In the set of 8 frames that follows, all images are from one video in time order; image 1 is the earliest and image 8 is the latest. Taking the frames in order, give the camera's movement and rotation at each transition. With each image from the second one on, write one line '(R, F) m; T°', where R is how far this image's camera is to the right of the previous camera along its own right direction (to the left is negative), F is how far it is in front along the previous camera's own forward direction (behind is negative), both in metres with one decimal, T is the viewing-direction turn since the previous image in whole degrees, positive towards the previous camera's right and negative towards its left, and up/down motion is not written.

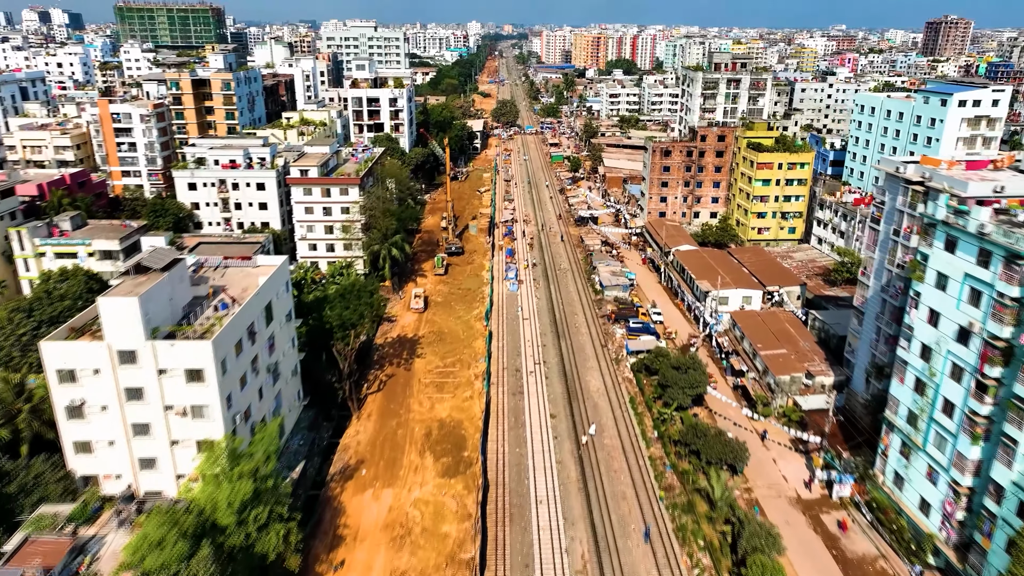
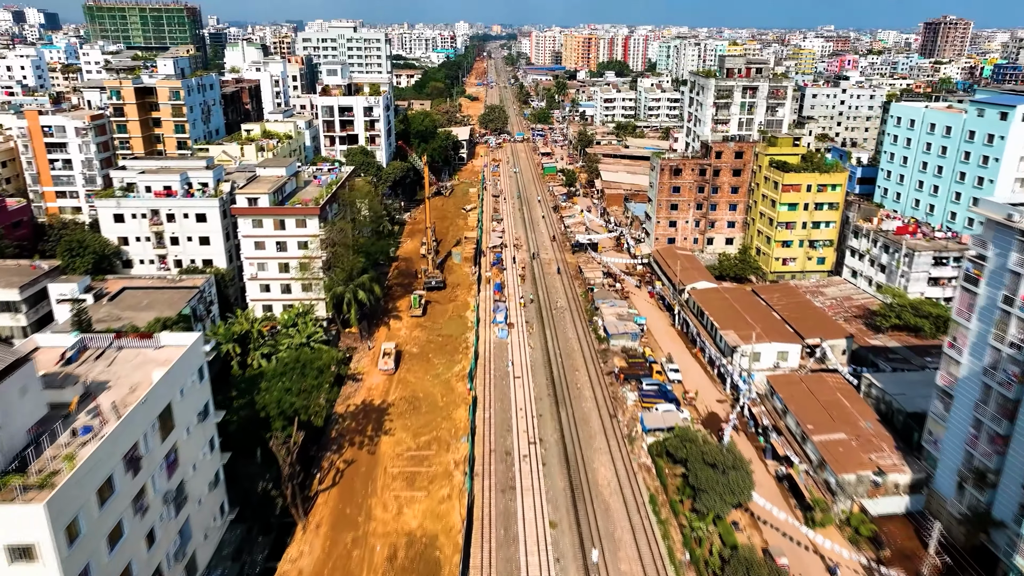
(+0.1, +6.9) m; +1°
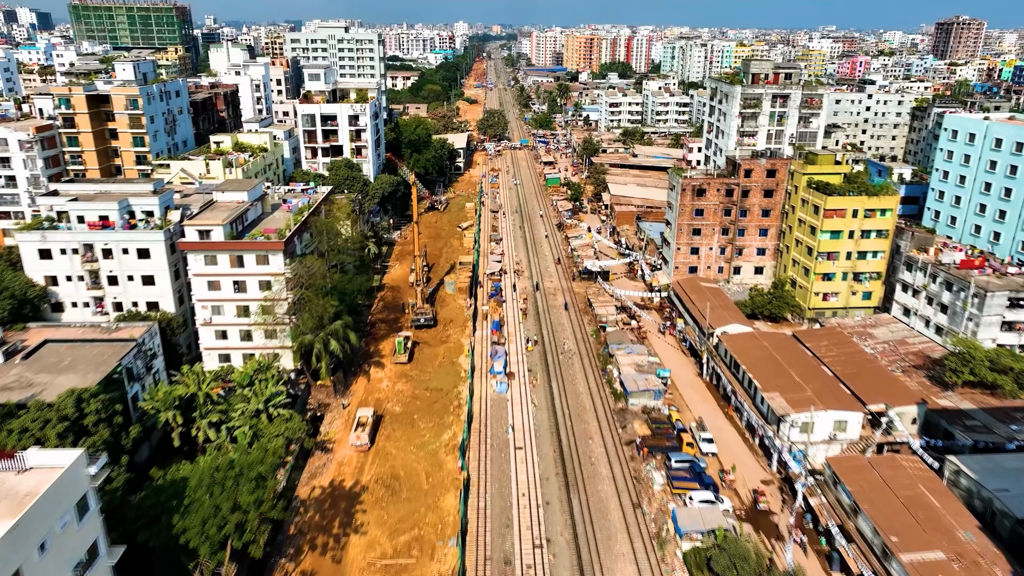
(0.0, +6.0) m; 0°
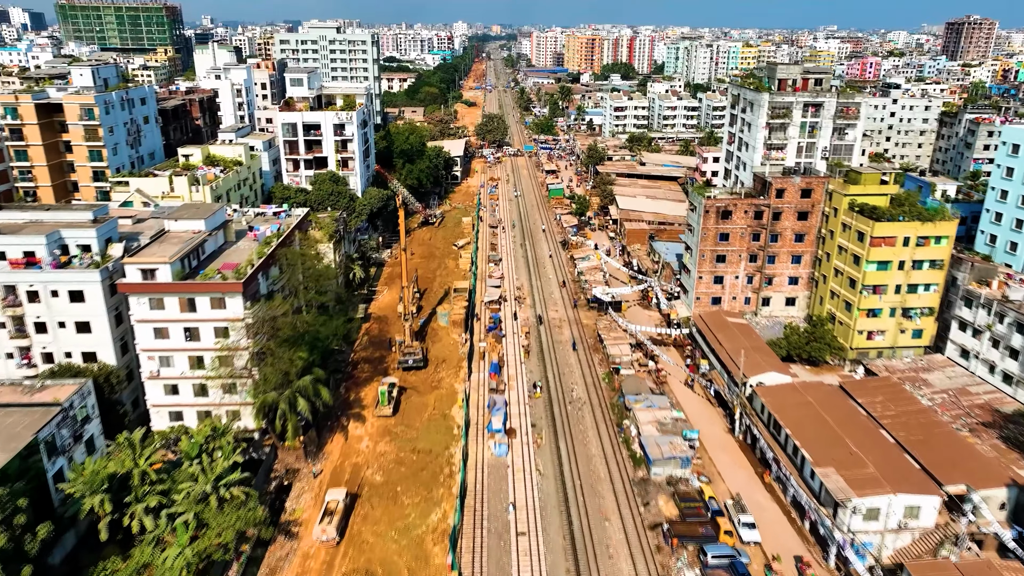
(0.0, +5.0) m; 0°
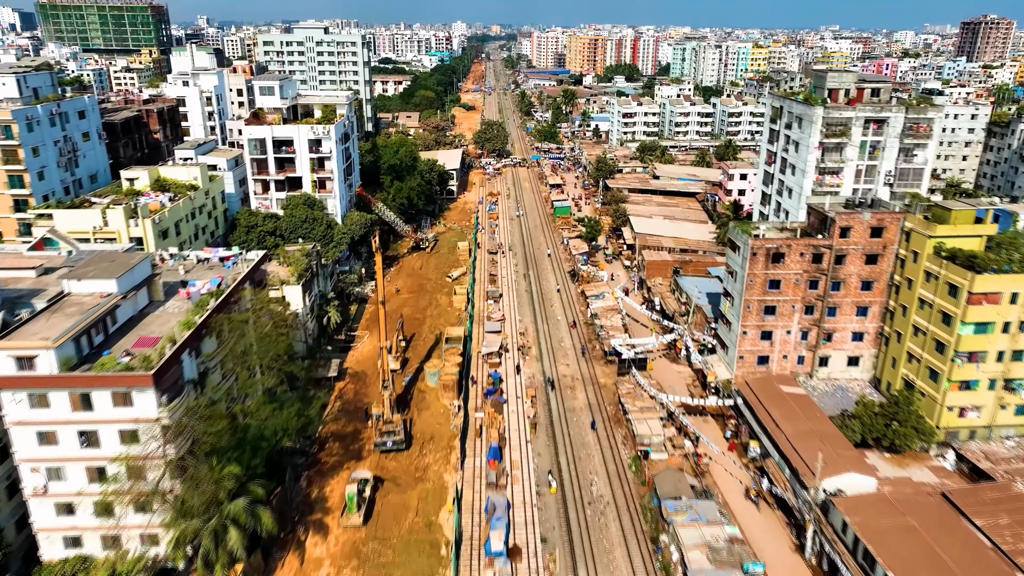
(-0.2, +7.0) m; 0°
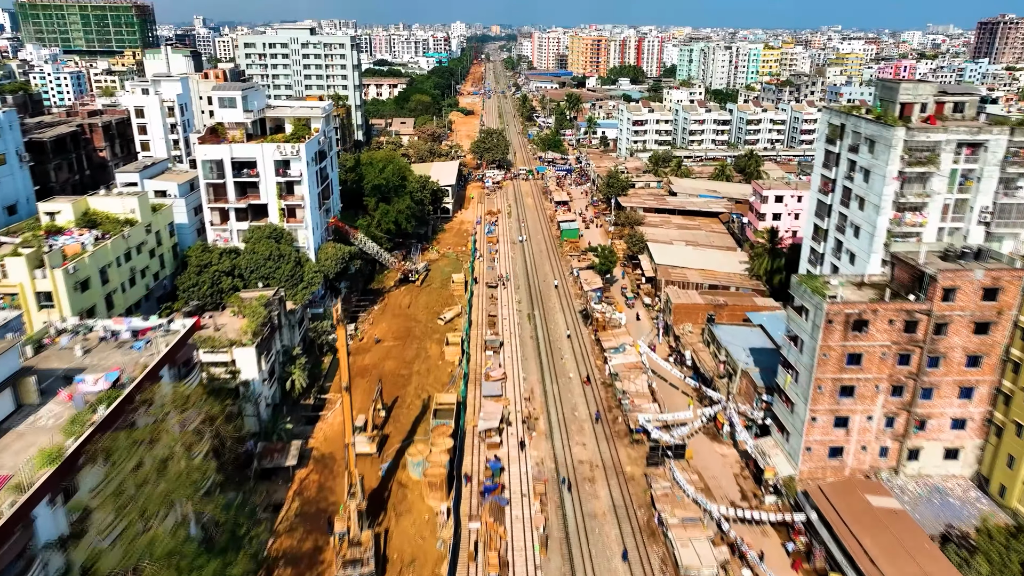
(-0.1, +7.1) m; 0°
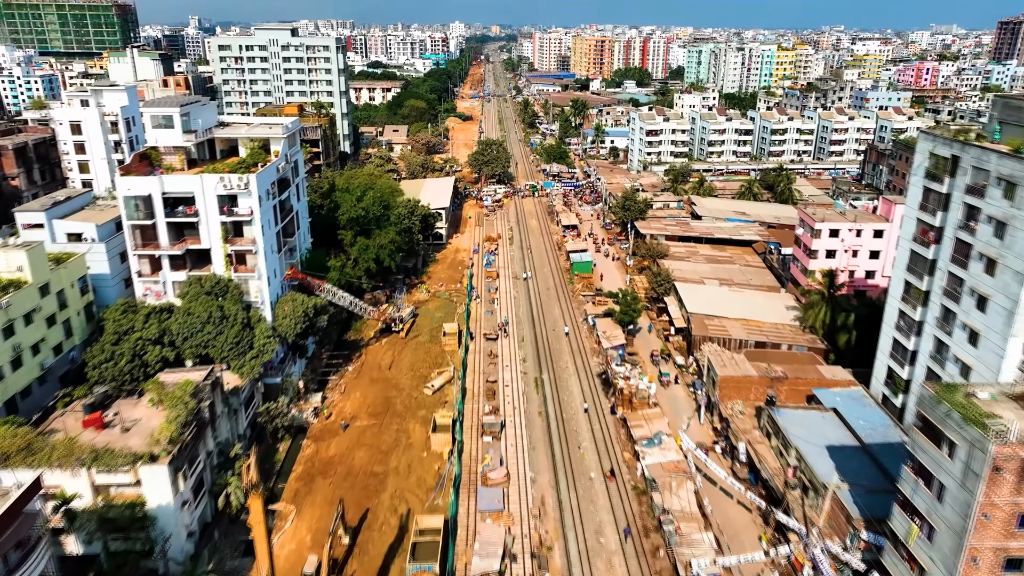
(-0.2, +8.0) m; 0°
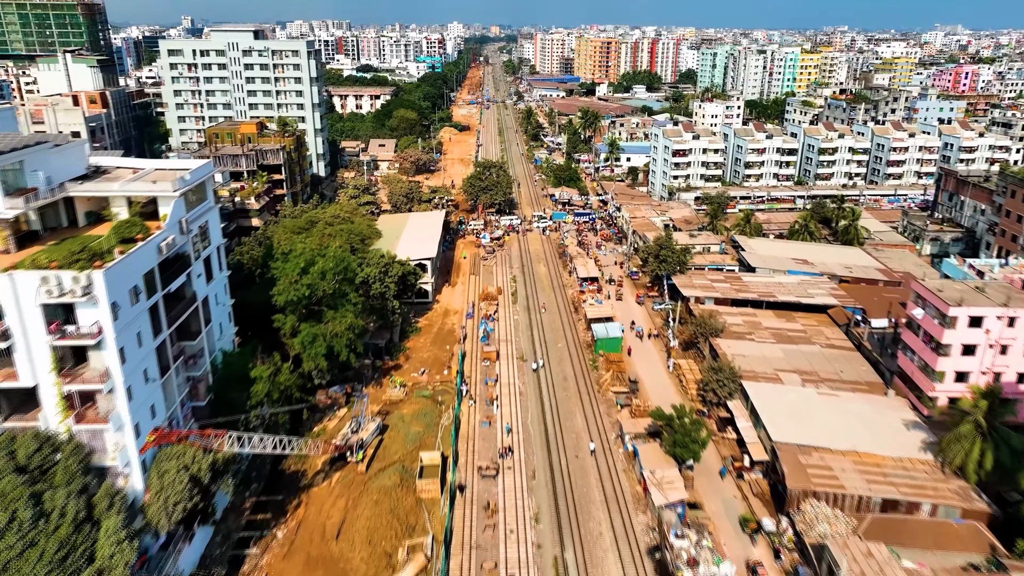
(-0.3, +12.1) m; 0°
